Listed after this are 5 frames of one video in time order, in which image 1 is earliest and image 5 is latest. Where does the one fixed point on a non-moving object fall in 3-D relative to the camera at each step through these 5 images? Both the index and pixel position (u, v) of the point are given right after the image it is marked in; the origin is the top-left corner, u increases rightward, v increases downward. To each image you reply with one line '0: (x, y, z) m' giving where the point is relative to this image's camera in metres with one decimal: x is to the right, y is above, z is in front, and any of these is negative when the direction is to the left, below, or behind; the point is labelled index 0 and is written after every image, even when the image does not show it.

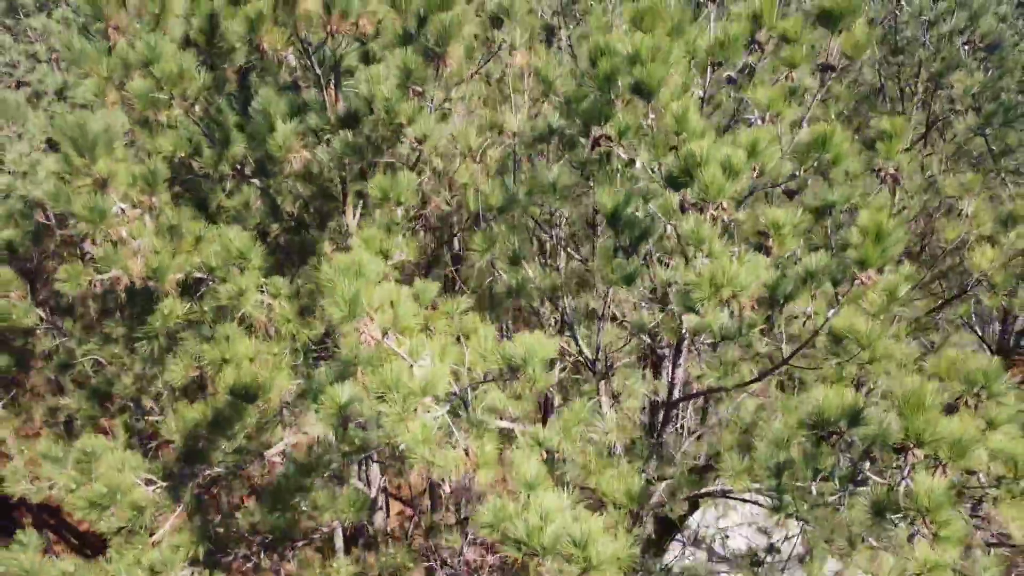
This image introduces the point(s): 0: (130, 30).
0: (-1.6, +1.1, +3.5) m
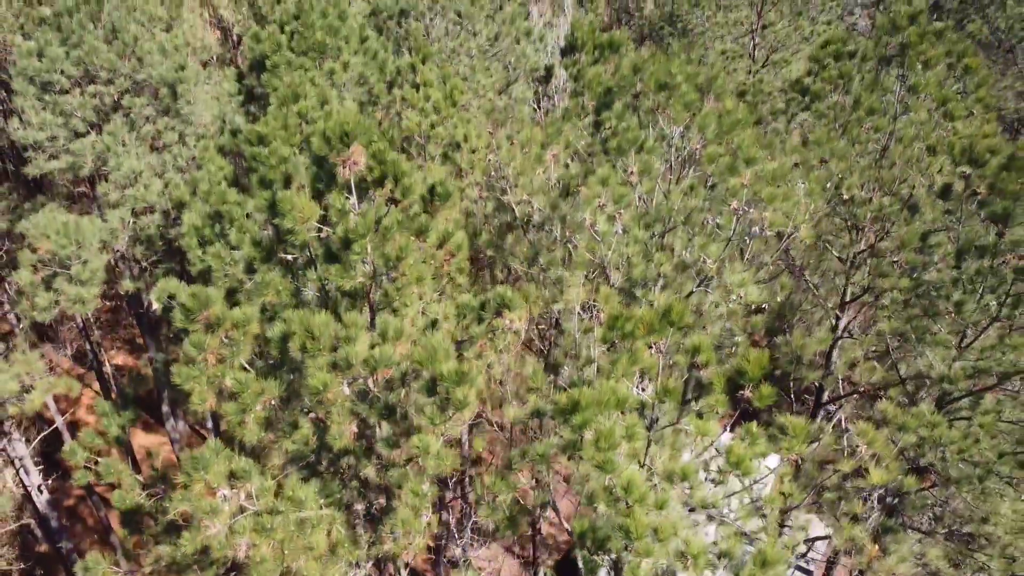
0: (-1.6, -0.4, +4.6) m
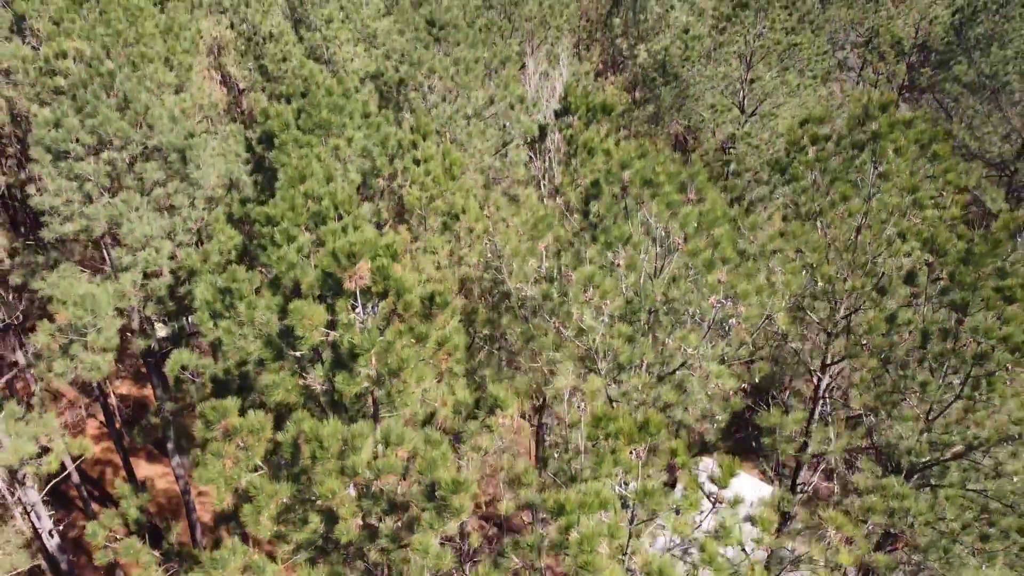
0: (-1.7, -1.0, +5.0) m
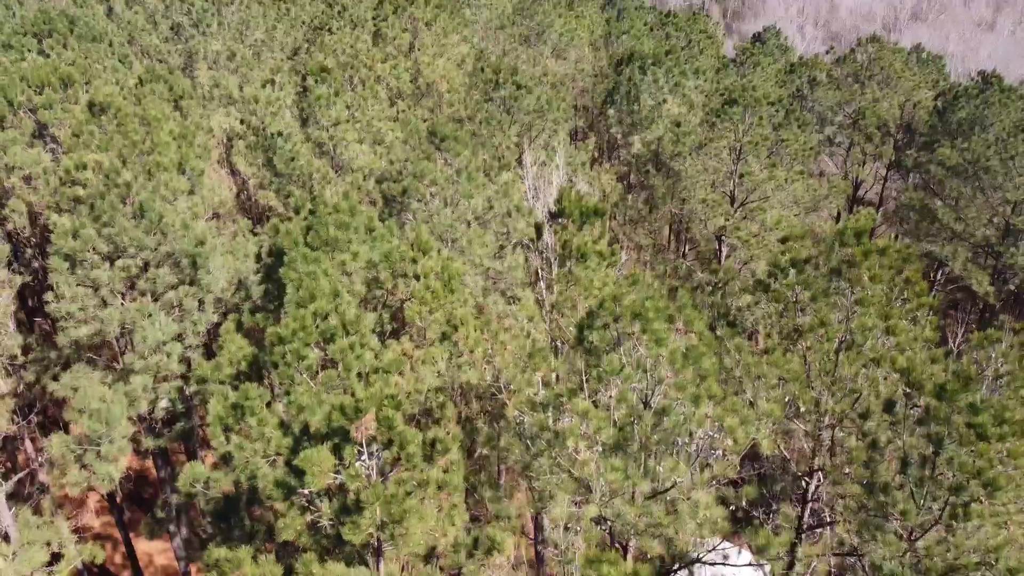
0: (-1.7, -2.0, +5.3) m
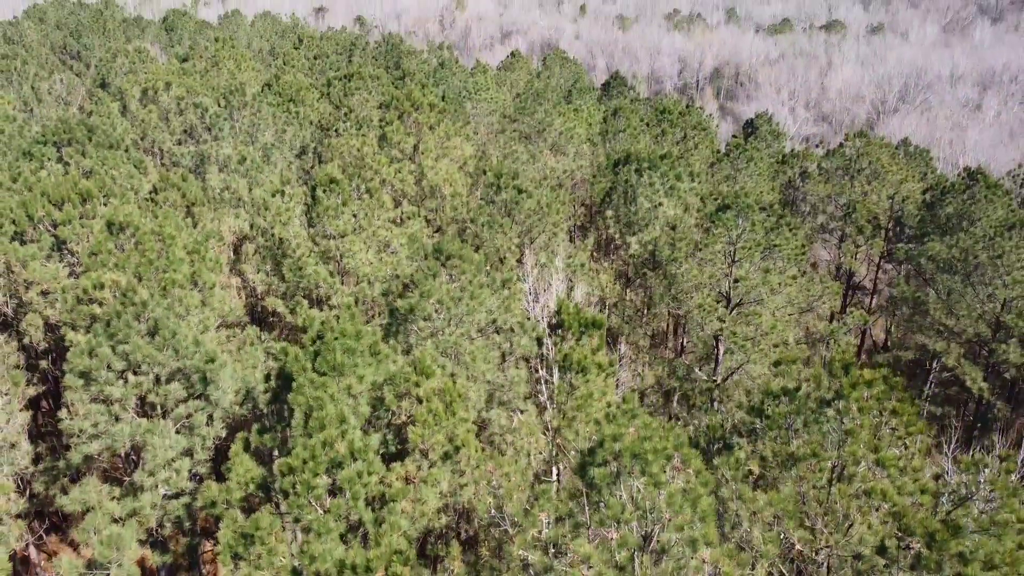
0: (-1.7, -3.2, +5.4) m
